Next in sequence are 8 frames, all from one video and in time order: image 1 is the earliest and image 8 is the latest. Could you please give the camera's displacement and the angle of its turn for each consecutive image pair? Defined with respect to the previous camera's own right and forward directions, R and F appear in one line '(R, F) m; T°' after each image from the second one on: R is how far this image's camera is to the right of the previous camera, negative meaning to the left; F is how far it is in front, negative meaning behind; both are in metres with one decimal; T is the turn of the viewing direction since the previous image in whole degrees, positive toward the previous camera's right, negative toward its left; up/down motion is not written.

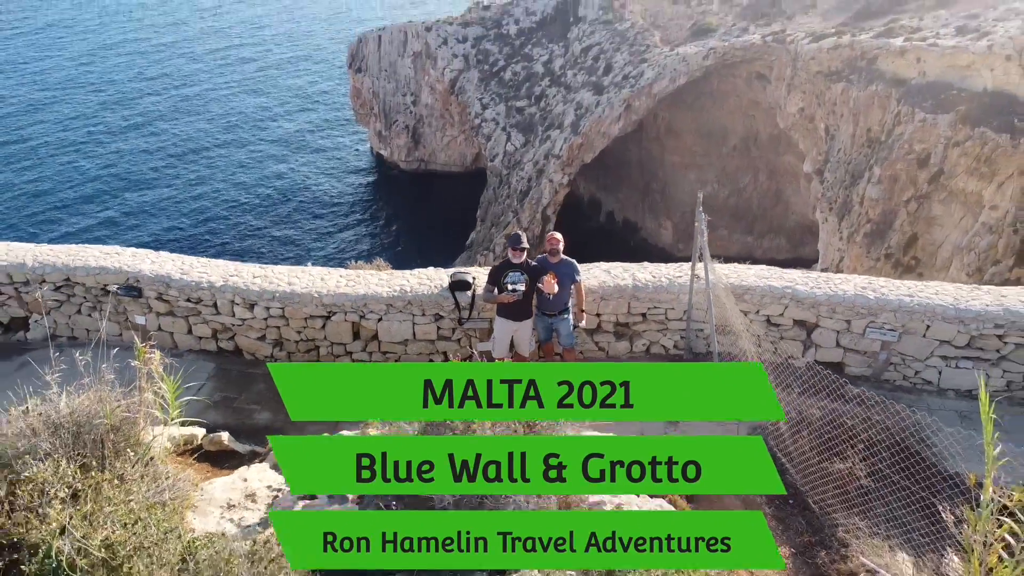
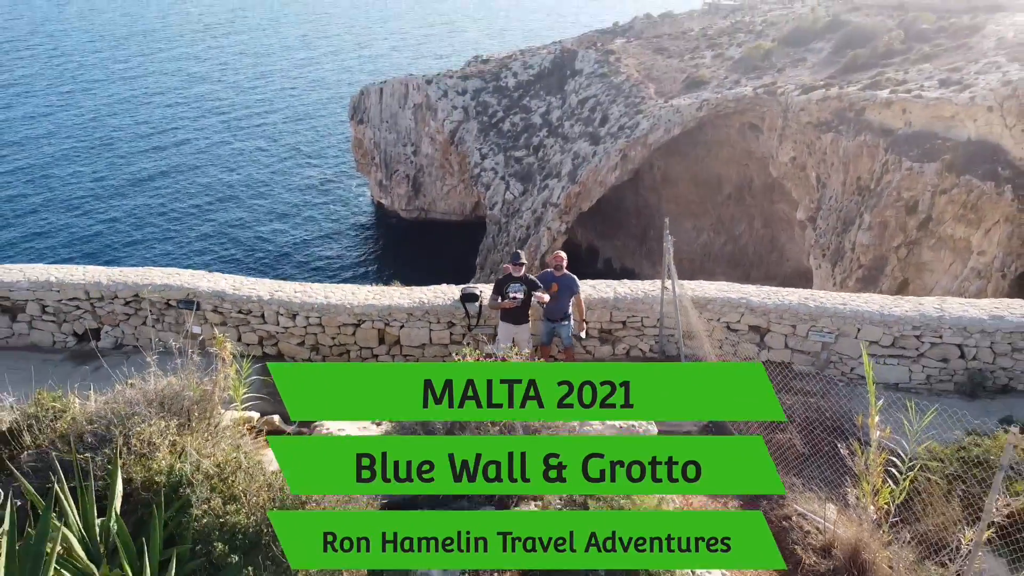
(0.0, -0.5) m; 0°
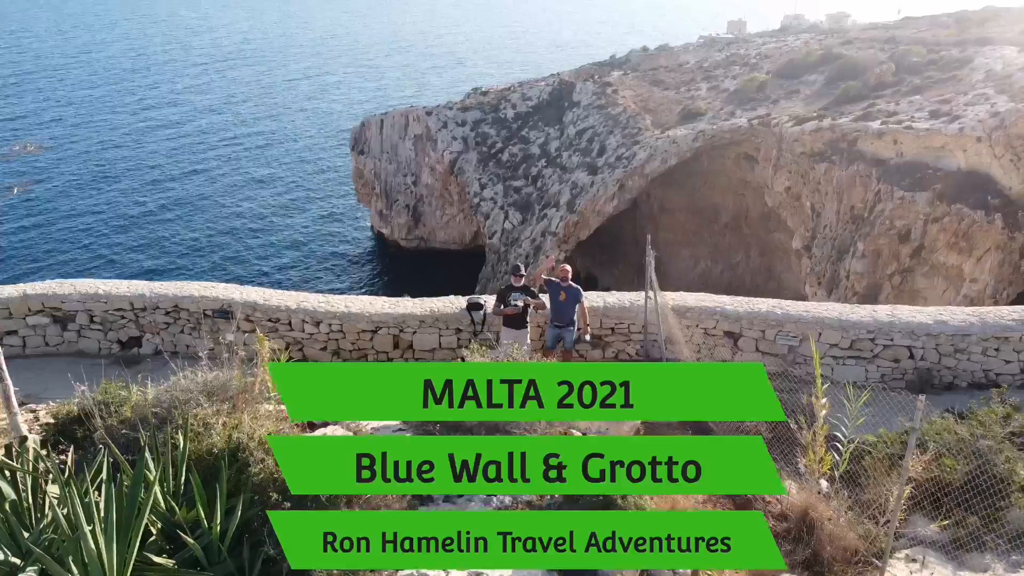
(0.0, -0.4) m; 0°
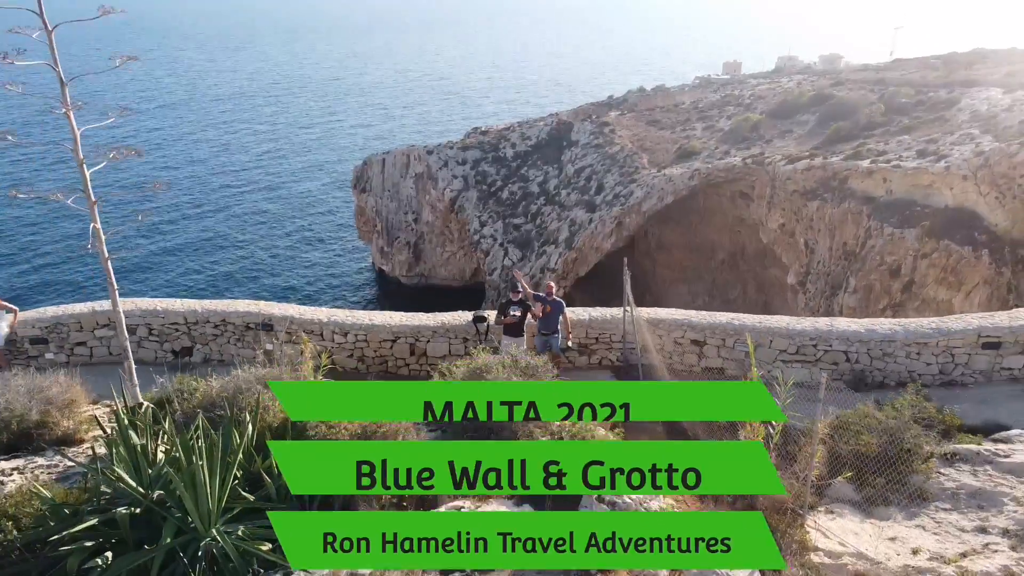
(0.0, -0.6) m; 0°
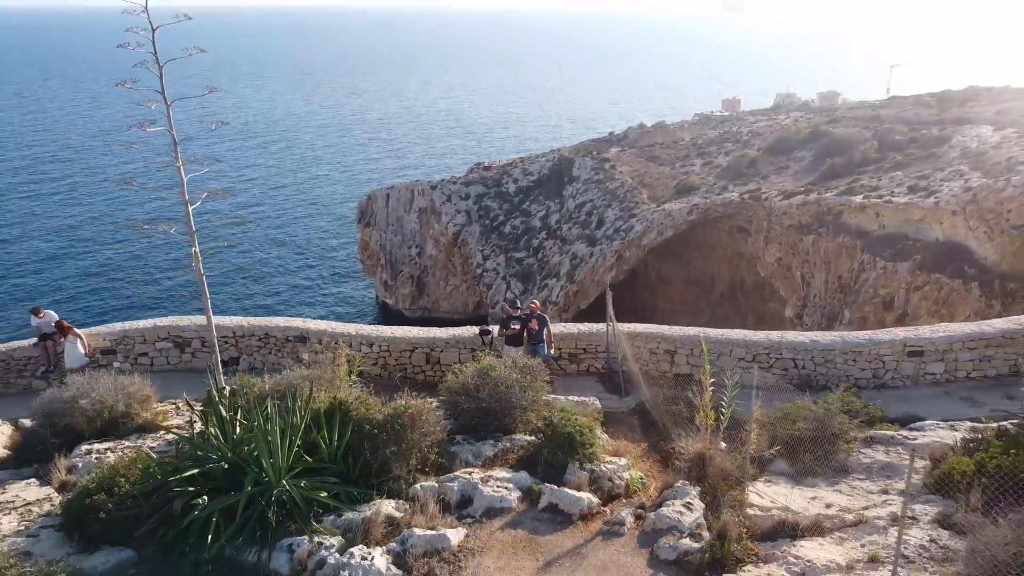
(0.0, -0.7) m; 0°
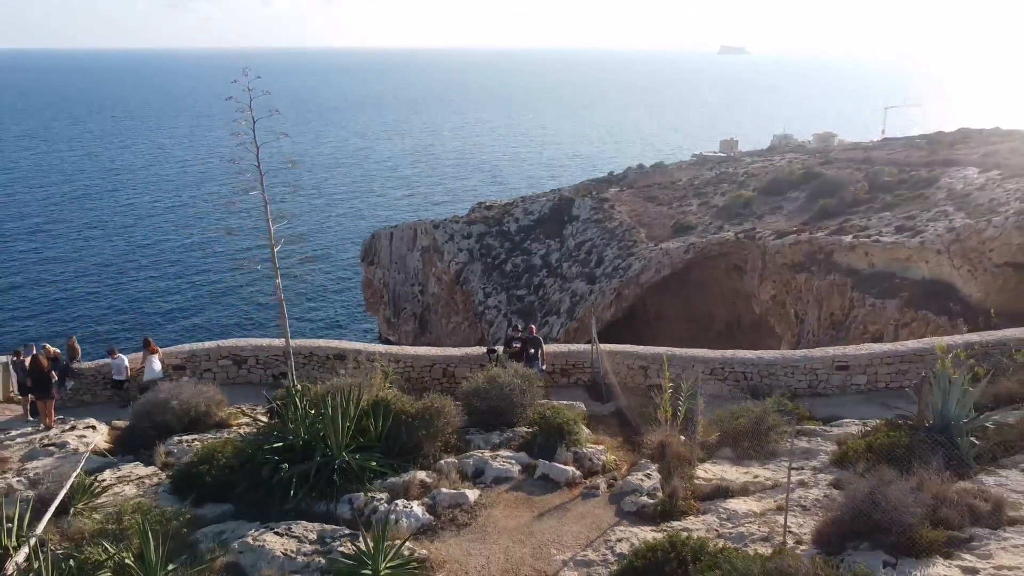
(0.0, -1.0) m; 0°
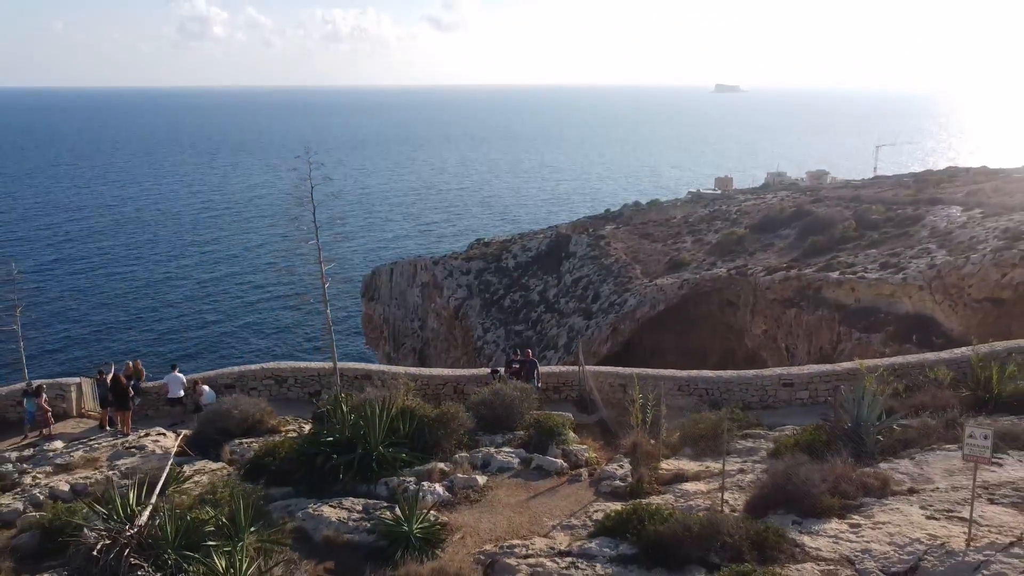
(0.0, -1.1) m; 0°
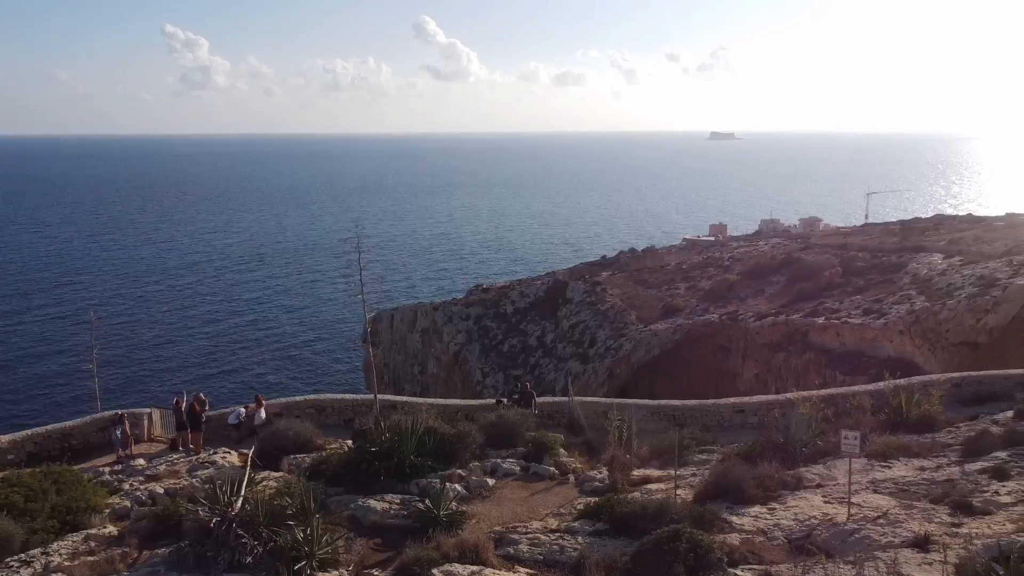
(0.0, -1.4) m; 0°
